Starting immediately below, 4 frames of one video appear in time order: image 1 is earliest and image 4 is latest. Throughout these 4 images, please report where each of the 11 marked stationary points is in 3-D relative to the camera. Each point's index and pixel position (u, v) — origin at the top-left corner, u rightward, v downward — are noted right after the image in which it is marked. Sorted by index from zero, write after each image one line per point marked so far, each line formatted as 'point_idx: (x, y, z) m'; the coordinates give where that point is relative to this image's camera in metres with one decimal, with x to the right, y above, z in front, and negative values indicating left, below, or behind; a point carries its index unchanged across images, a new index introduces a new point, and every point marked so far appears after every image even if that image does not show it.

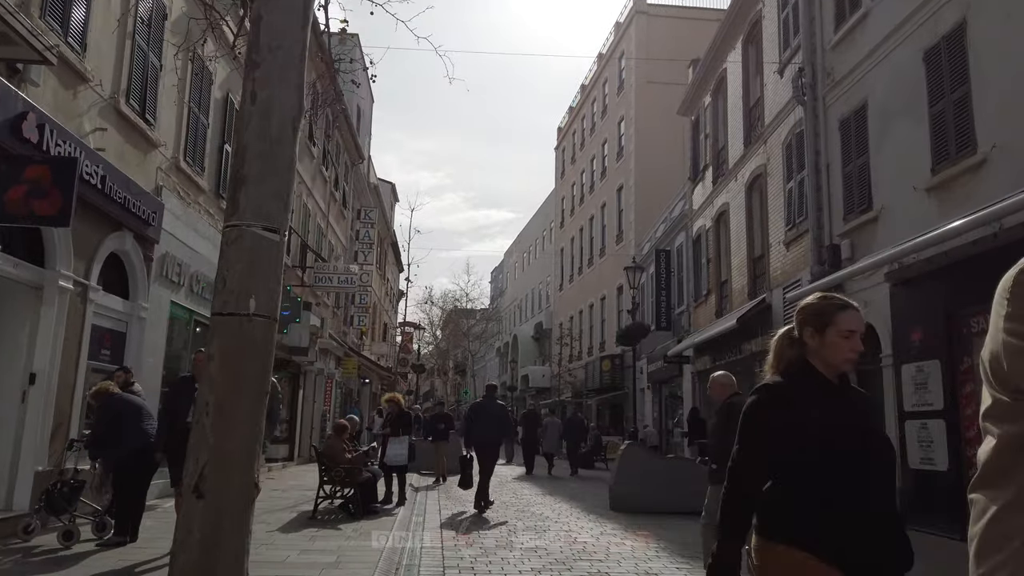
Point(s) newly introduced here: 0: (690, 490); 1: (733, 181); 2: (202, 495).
0: (+2.9, -3.3, +12.2) m
1: (+5.6, +2.7, +19.0) m
2: (-1.5, -1.0, +3.5) m
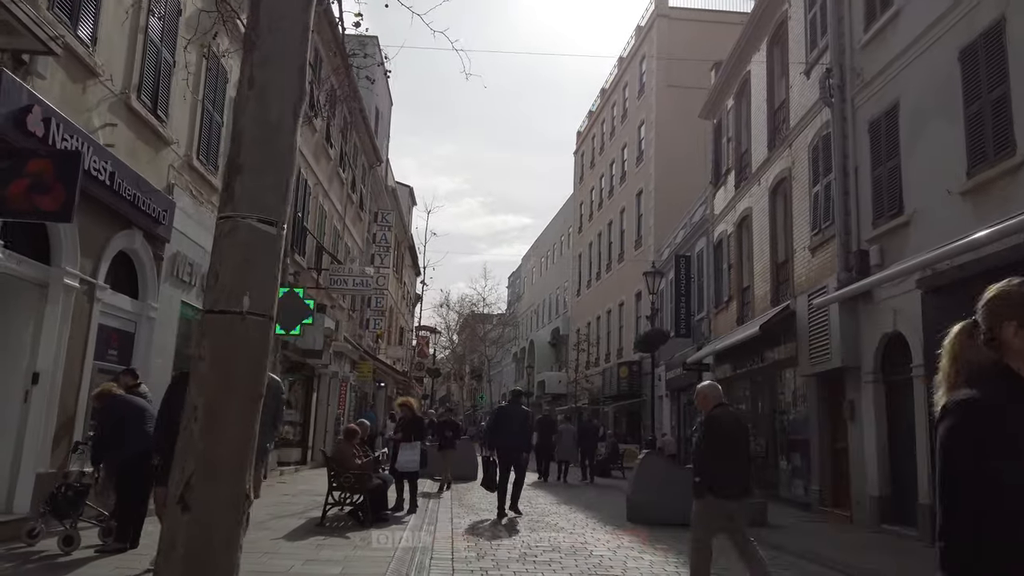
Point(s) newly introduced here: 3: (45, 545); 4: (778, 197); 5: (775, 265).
0: (+3.1, -3.4, +11.8) m
1: (+6.1, +2.5, +18.6) m
2: (-1.4, -1.0, +3.3) m
3: (-4.5, -2.5, +7.2) m
4: (+6.1, +2.1, +17.2) m
5: (+6.0, +0.5, +17.0) m
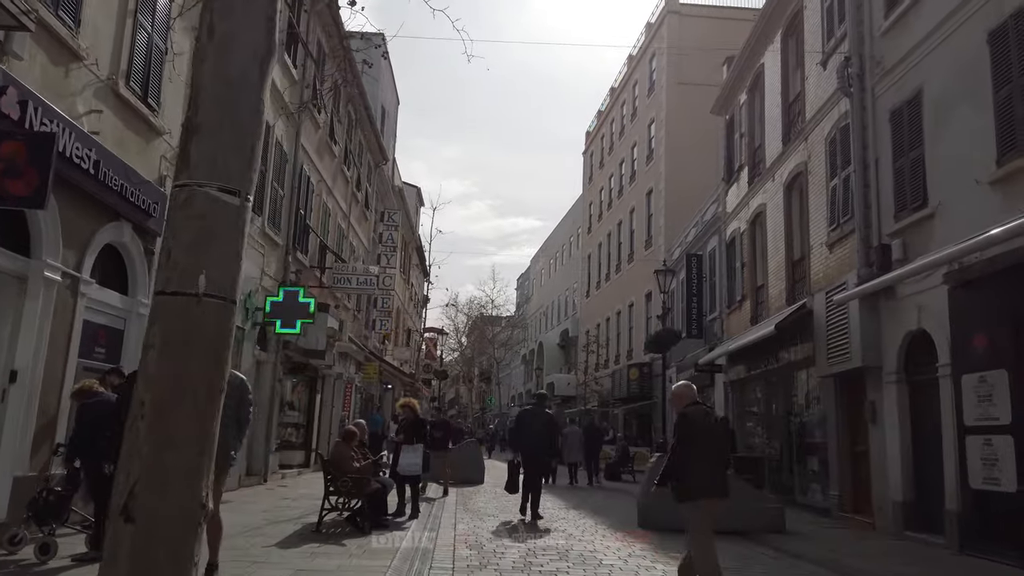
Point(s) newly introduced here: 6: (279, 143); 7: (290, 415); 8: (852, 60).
0: (+3.2, -3.3, +11.3) m
1: (+6.2, +2.6, +18.0) m
2: (-1.4, -0.9, +2.8) m
3: (-4.5, -2.4, +6.8) m
4: (+6.3, +2.1, +16.7) m
5: (+6.1, +0.6, +16.5) m
6: (-4.8, +3.0, +15.6) m
7: (-5.4, -3.1, +18.2) m
8: (+6.0, +4.0, +13.2) m
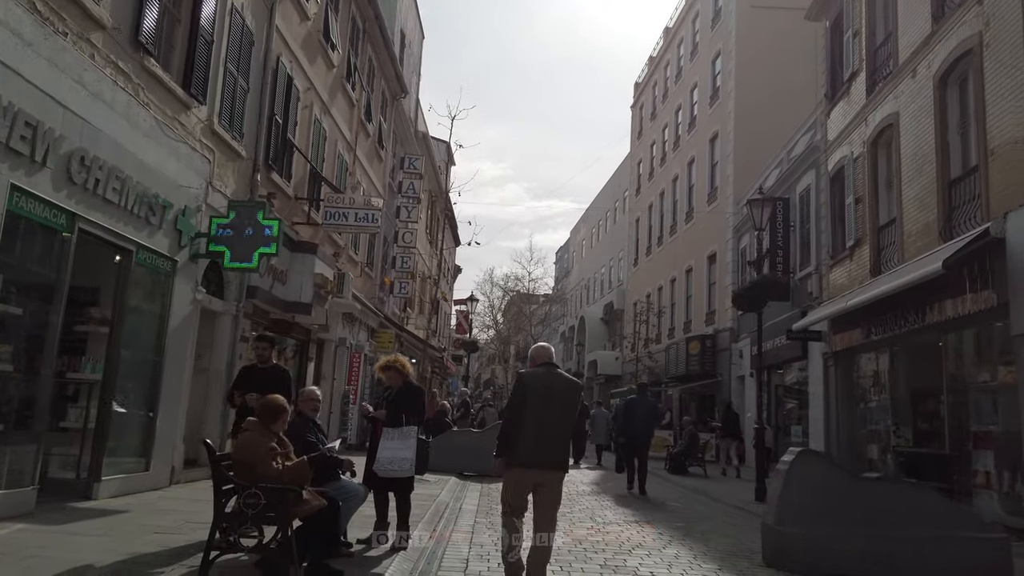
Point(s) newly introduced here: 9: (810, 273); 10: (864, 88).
0: (+3.7, -2.3, +6.8) m
1: (+7.0, +3.7, +13.3) m
2: (-1.4, 0.0, -1.4) m
3: (-4.2, -1.5, +2.7) m
4: (+7.0, +3.2, +12.0) m
5: (+6.9, +1.7, +11.8) m
6: (-4.1, +4.2, +11.4) m
7: (-4.6, -1.9, +14.1) m
8: (+6.6, +5.1, +8.4) m
9: (+7.2, +0.4, +18.1) m
10: (+7.2, +4.2, +15.3) m
